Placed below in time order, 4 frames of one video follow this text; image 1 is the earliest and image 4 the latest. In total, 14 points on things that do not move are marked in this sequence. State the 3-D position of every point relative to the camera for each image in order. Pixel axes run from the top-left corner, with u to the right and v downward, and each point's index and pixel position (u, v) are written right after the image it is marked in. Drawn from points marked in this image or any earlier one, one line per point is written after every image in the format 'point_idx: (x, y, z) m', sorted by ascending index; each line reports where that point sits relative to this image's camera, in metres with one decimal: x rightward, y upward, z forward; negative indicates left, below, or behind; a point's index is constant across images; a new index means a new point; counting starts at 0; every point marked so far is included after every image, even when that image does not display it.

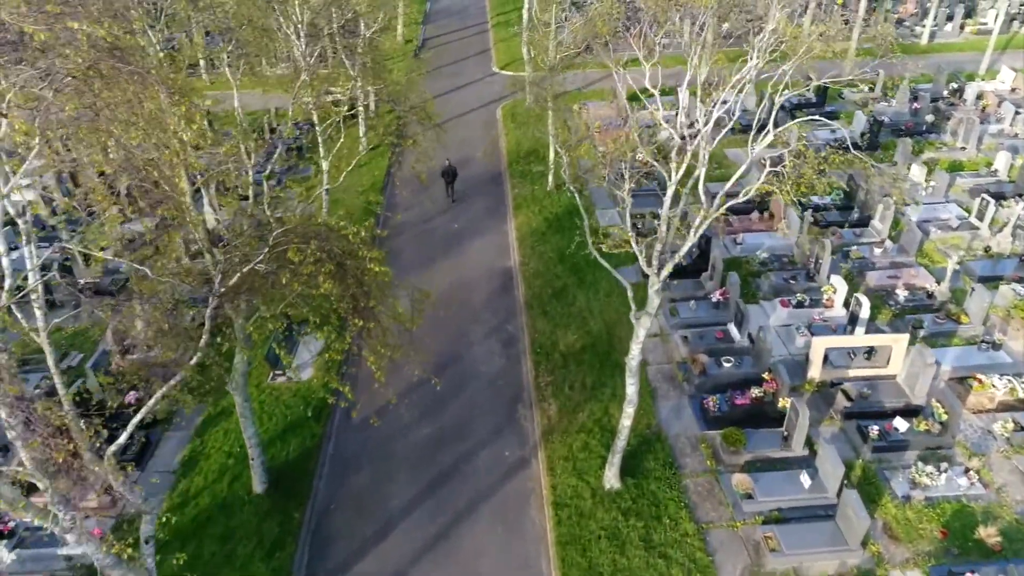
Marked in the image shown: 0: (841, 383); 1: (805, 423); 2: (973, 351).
0: (+9.7, -2.8, +18.5) m
1: (+7.6, -3.5, +16.3) m
2: (+14.1, -1.9, +19.3) m
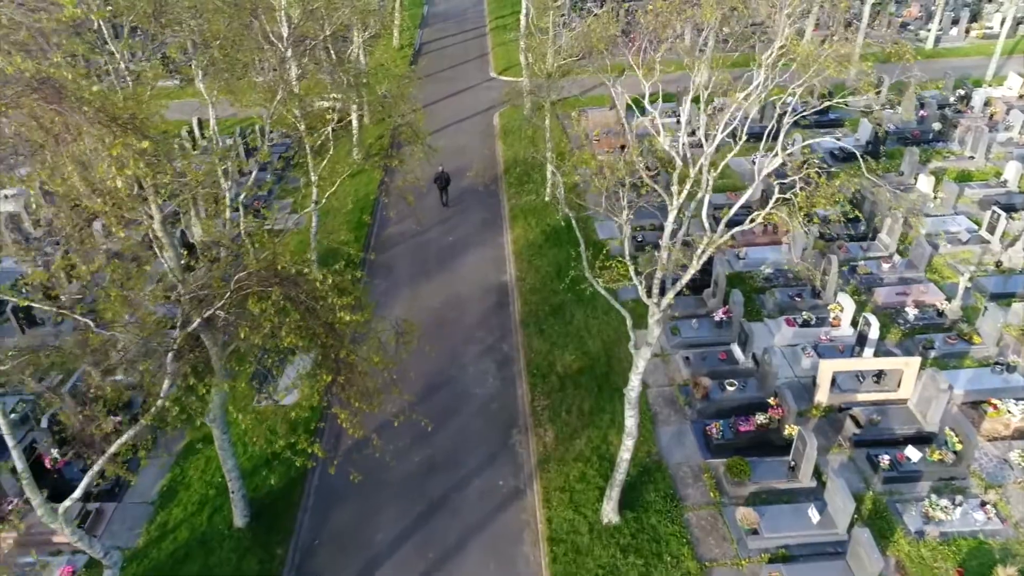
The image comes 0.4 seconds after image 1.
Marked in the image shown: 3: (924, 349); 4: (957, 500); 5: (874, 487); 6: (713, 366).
0: (+9.5, -3.4, +17.7) m
1: (+7.4, -4.1, +15.5) m
2: (+13.9, -2.5, +18.5) m
3: (+12.7, -1.9, +19.5) m
4: (+10.8, -5.1, +15.3) m
5: (+9.1, -5.0, +15.8) m
6: (+6.1, -2.3, +19.0) m
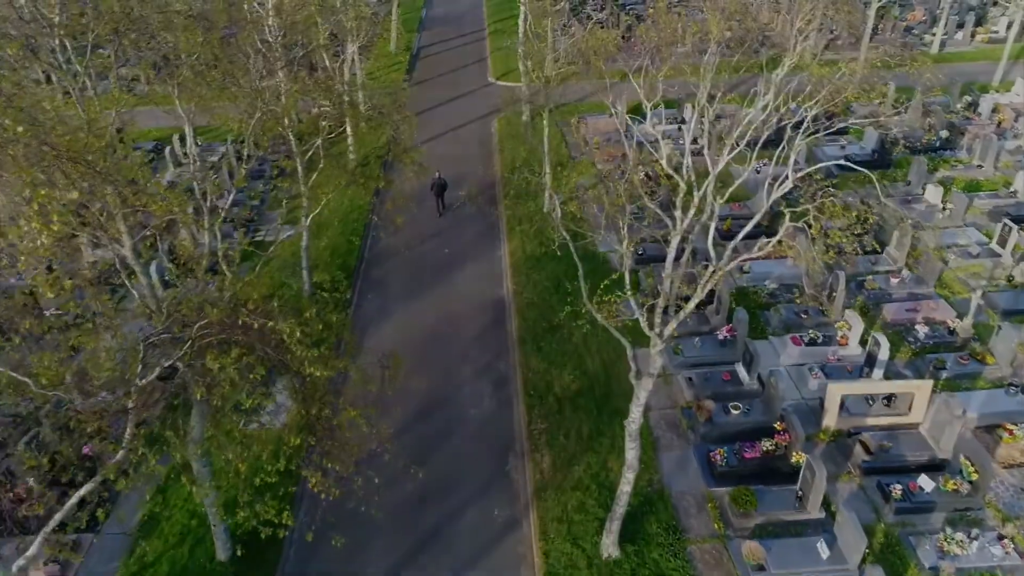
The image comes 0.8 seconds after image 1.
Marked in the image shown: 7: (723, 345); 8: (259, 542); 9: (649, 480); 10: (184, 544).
0: (+9.4, -3.9, +17.1) m
1: (+7.3, -4.6, +14.9) m
2: (+13.8, -3.1, +17.8) m
3: (+12.6, -2.4, +18.8) m
4: (+10.7, -5.7, +14.6) m
5: (+9.0, -5.5, +15.1) m
6: (+5.9, -2.9, +18.3) m
7: (+6.5, -1.8, +19.5) m
8: (-6.0, -6.0, +15.0) m
9: (+3.5, -4.9, +16.1) m
10: (-7.8, -6.1, +15.1) m
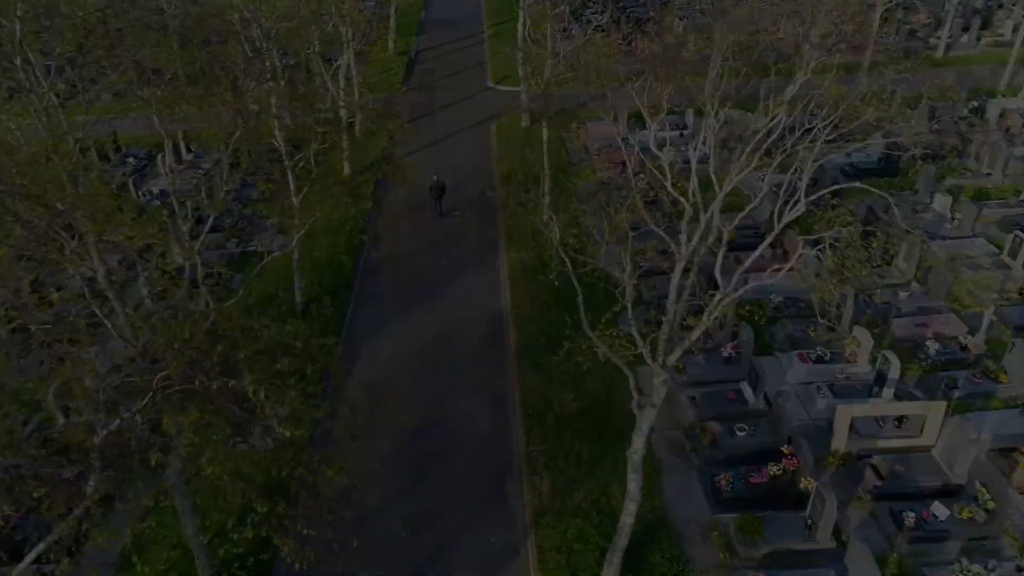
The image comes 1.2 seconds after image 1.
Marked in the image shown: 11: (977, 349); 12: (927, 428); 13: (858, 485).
0: (+9.3, -4.4, +16.4) m
1: (+7.2, -5.1, +14.2) m
2: (+13.7, -3.5, +17.2) m
3: (+12.6, -2.9, +18.2) m
4: (+10.6, -6.1, +14.0) m
5: (+8.9, -6.0, +14.5) m
6: (+5.9, -3.3, +17.7) m
7: (+6.5, -2.2, +18.9) m
8: (-6.1, -6.5, +14.4) m
9: (+3.4, -5.4, +15.5) m
10: (-7.9, -6.6, +14.5) m
11: (+14.2, -1.9, +19.3) m
12: (+10.8, -3.6, +16.3) m
13: (+8.7, -5.0, +15.8) m
